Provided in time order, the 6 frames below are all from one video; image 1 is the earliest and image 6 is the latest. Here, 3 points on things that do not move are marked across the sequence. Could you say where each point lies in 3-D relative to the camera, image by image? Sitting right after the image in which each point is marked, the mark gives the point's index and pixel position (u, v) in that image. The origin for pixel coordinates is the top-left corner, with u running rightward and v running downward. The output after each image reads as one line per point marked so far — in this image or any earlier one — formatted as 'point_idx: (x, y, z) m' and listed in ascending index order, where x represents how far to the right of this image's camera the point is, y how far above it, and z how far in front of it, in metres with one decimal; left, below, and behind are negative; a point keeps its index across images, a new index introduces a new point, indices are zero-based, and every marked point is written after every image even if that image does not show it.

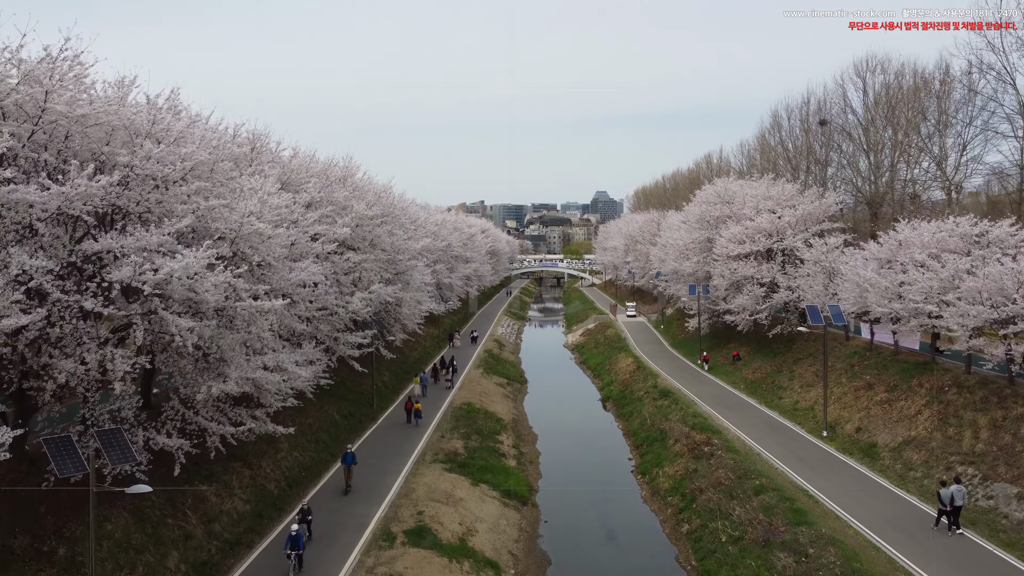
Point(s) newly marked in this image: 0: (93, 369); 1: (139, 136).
0: (-8.8, -1.7, +12.3) m
1: (-9.1, +3.7, +14.2) m
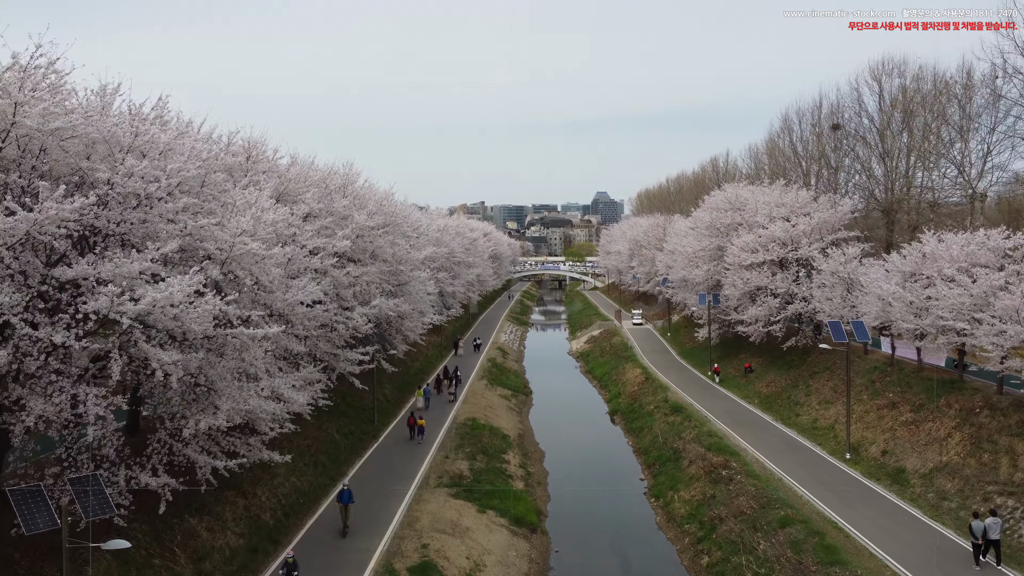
0: (-8.5, -2.3, +11.1) m
1: (-8.7, +3.1, +13.0) m
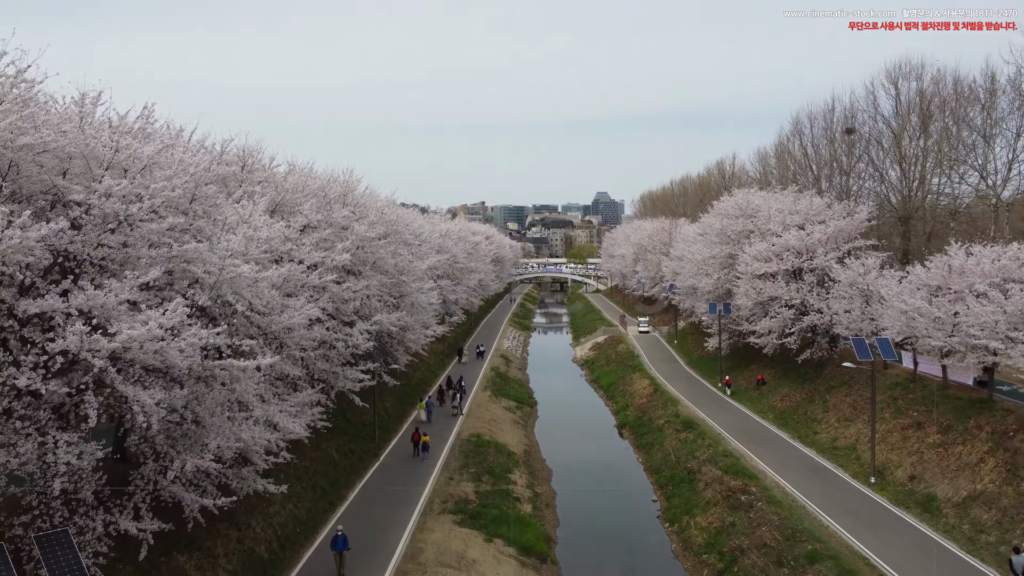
0: (-8.2, -2.9, +10.0) m
1: (-8.4, +2.5, +11.9) m
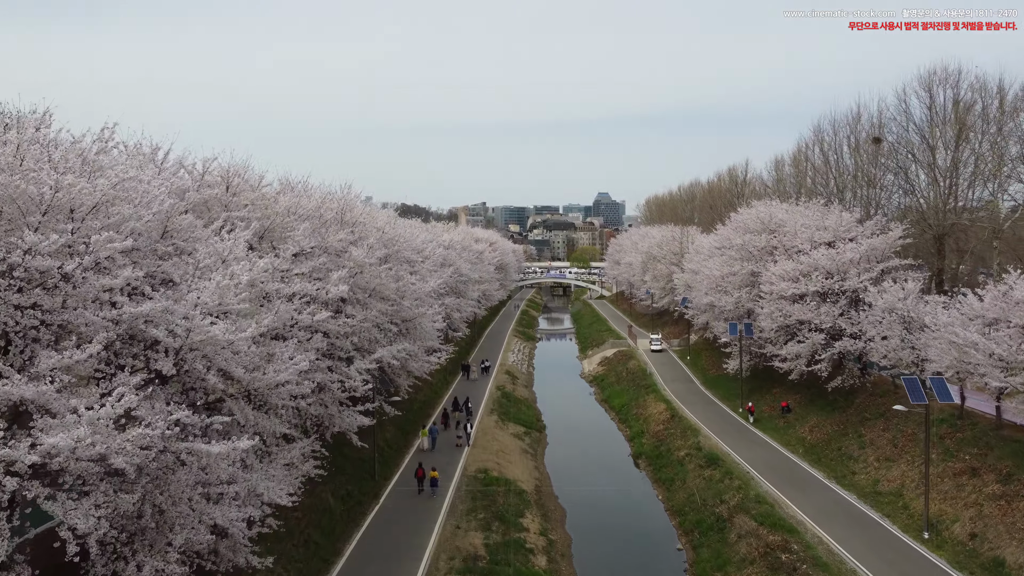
0: (-7.7, -4.1, +7.8) m
1: (-7.9, +1.4, +9.7) m
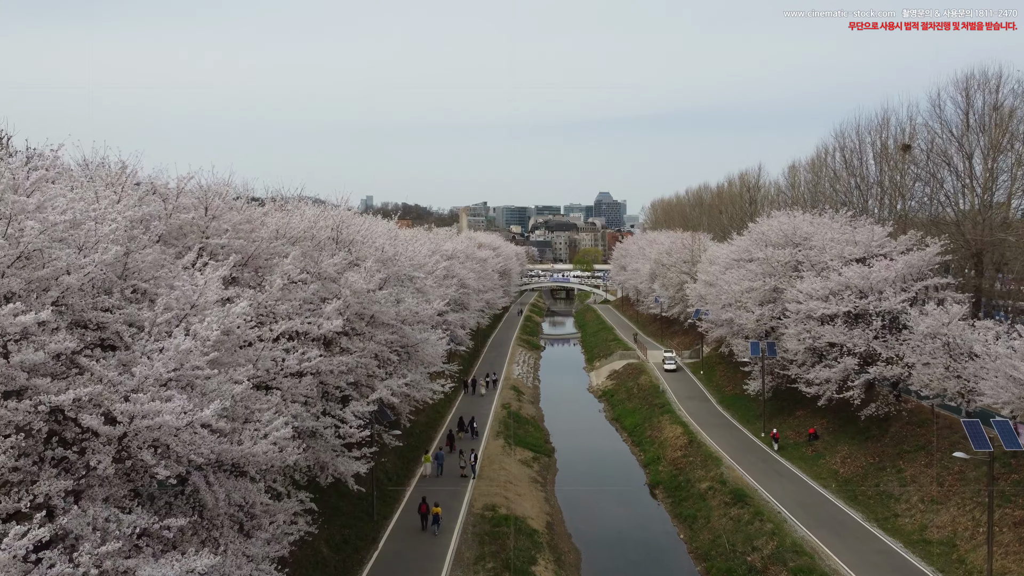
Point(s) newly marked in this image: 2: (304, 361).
0: (-7.3, -5.1, +5.6) m
1: (-7.5, +0.3, +7.5) m
2: (-5.6, -2.0, +15.8) m
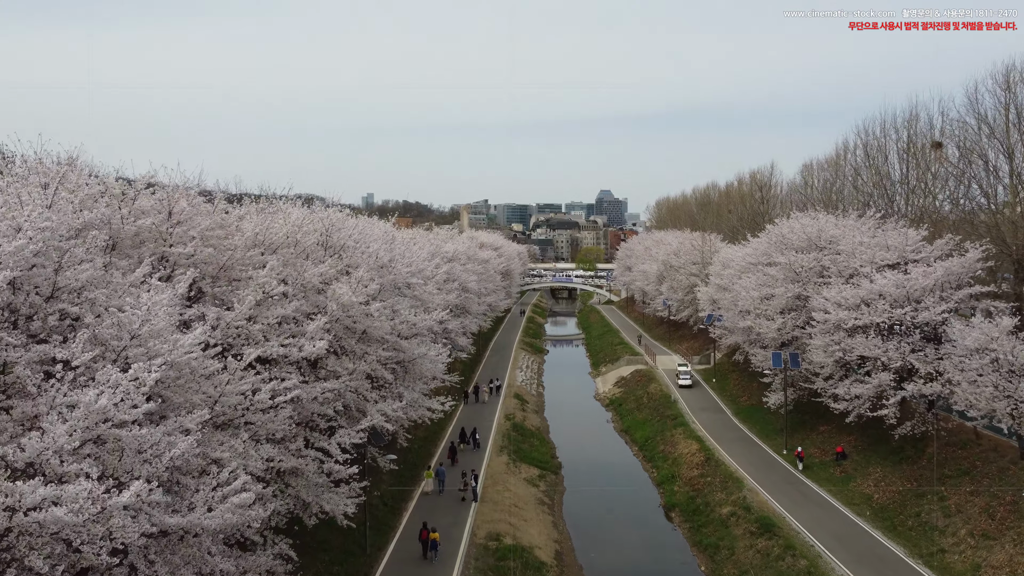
0: (-7.0, -5.5, +3.4) m
1: (-7.2, -0.1, +5.3) m
2: (-5.4, -2.4, +13.6) m
